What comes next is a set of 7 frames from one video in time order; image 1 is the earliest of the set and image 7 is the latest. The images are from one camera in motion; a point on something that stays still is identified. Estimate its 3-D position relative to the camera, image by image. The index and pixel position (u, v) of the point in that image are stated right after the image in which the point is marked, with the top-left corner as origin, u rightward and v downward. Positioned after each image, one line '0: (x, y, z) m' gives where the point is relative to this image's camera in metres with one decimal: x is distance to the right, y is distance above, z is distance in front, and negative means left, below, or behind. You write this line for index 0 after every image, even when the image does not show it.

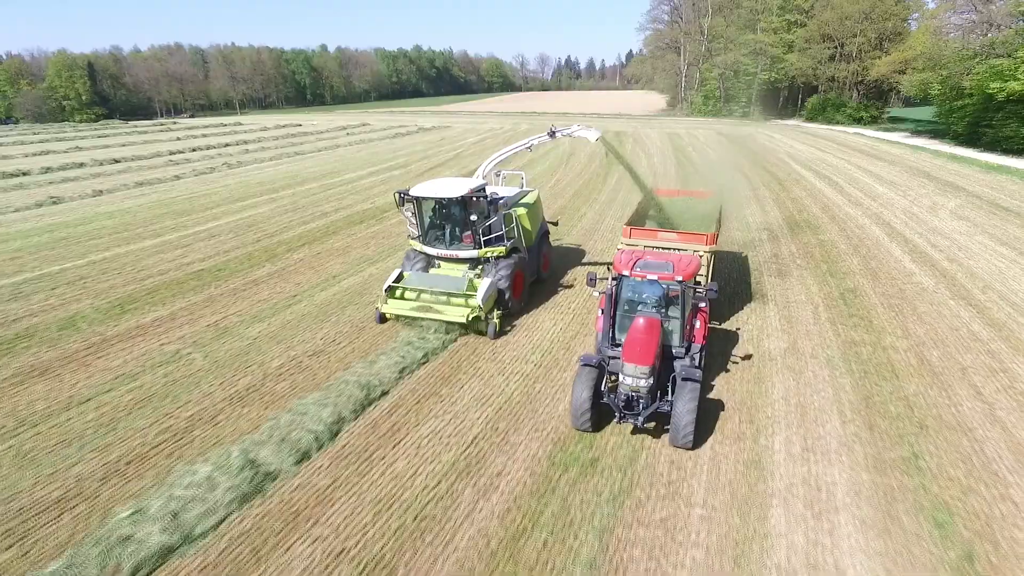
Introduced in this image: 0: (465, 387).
0: (-0.6, -1.4, +8.2) m
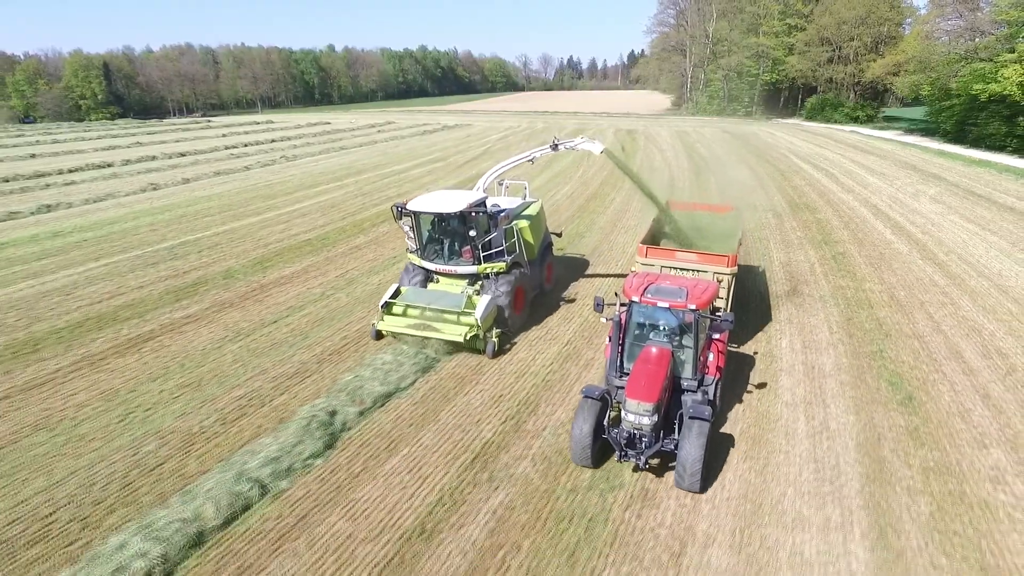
0: (+0.8, -0.5, +11.1) m
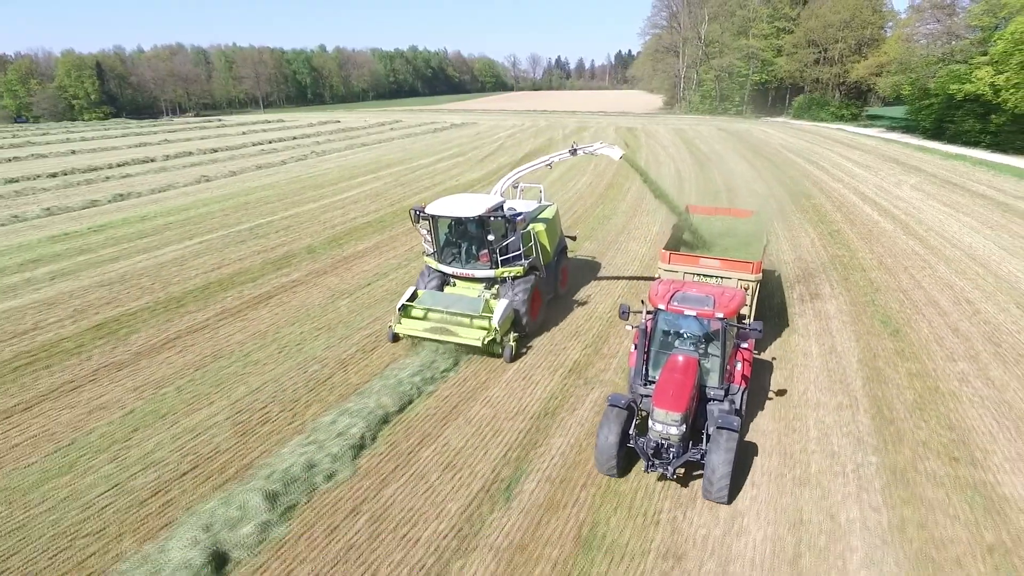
0: (+2.0, +0.2, +13.2) m
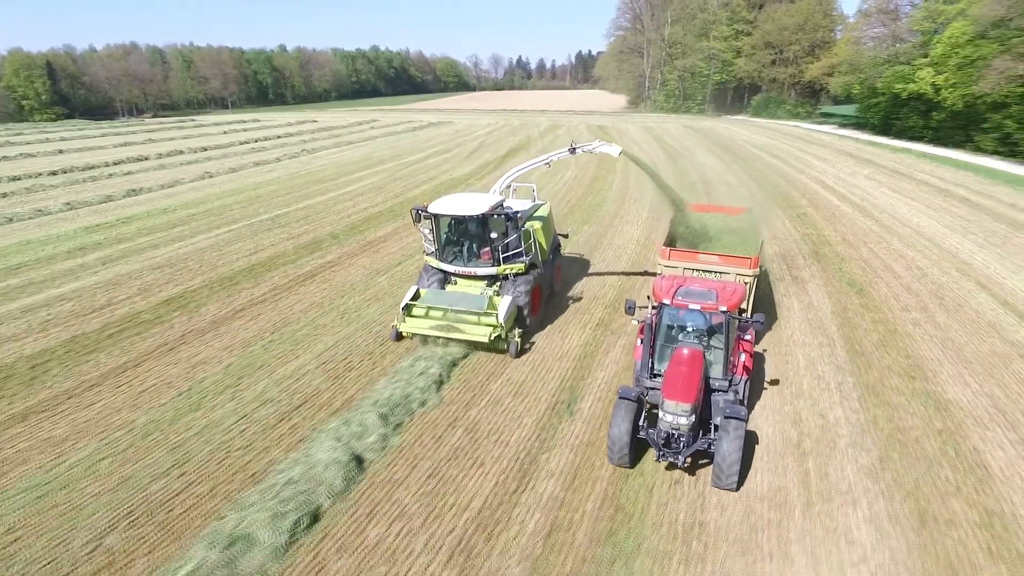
0: (+2.3, +0.8, +14.9) m
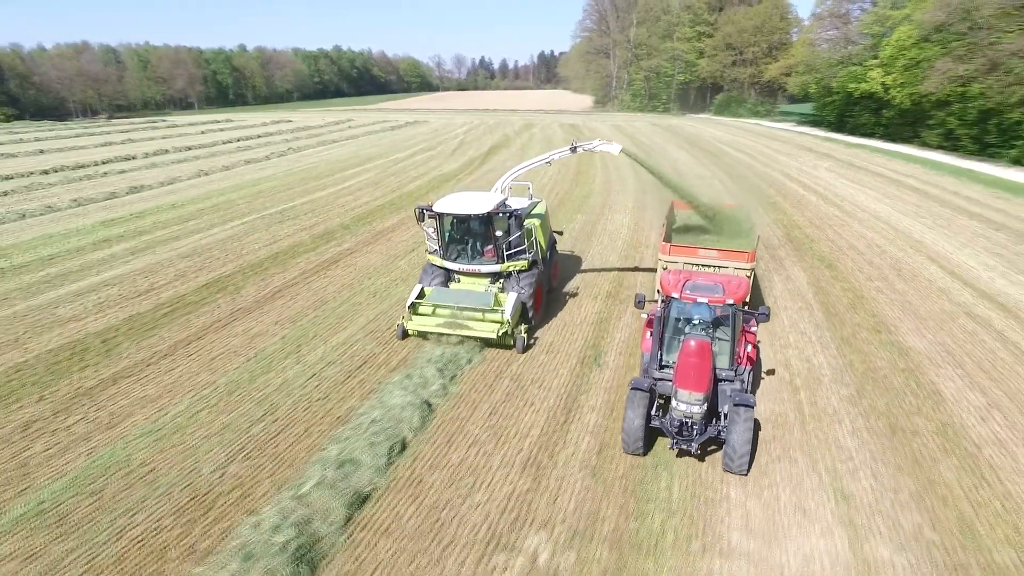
0: (+2.4, +1.3, +16.3) m
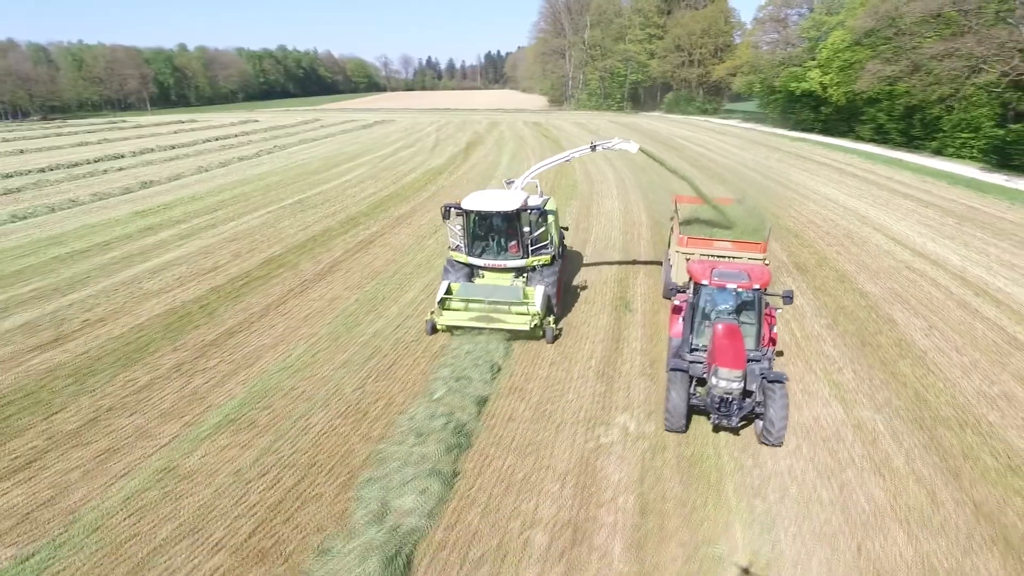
0: (+2.6, +2.0, +18.5) m
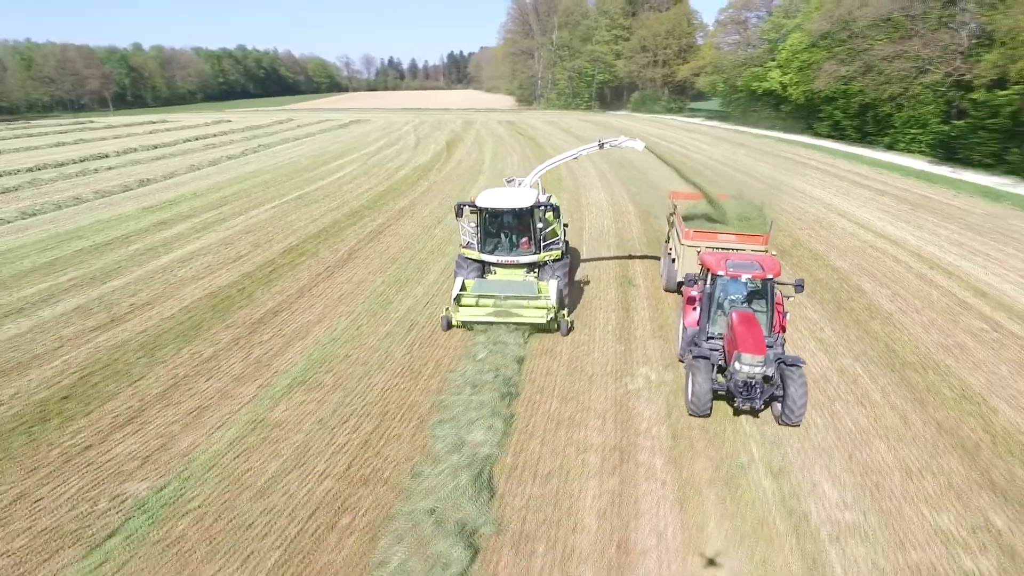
0: (+2.5, +2.5, +19.8) m
